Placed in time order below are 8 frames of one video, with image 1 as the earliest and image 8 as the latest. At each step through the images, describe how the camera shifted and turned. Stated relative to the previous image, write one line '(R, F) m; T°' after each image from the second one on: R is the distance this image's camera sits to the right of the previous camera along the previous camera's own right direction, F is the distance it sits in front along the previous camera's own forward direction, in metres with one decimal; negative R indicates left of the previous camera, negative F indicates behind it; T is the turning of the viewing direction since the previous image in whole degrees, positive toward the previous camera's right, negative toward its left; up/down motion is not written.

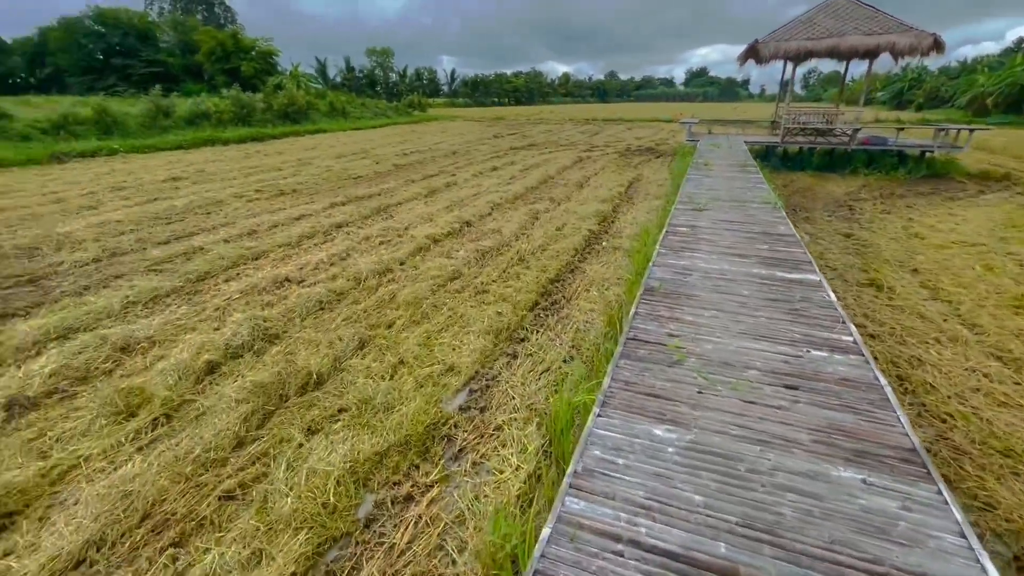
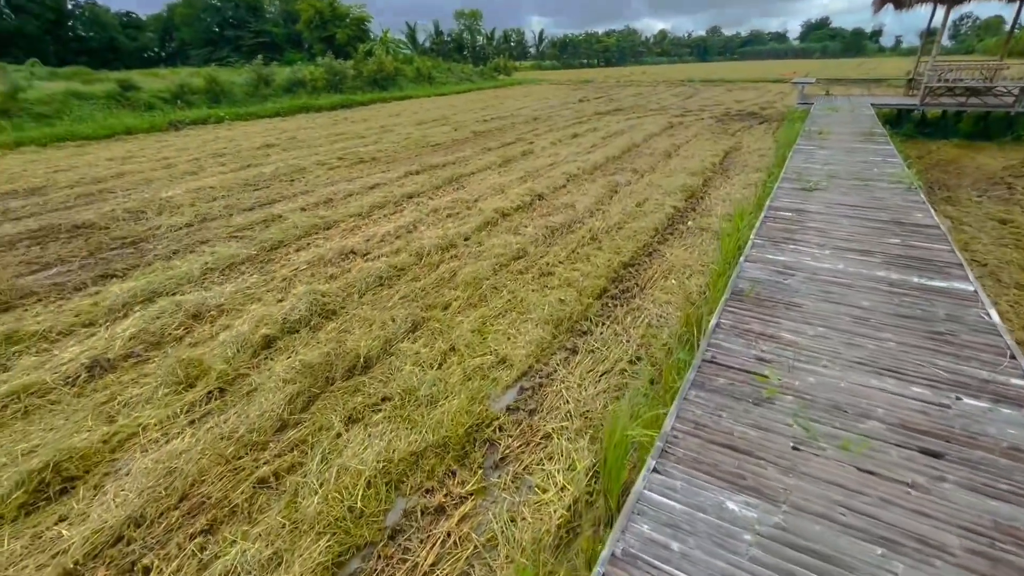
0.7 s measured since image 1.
(+0.1, +0.3) m; -9°
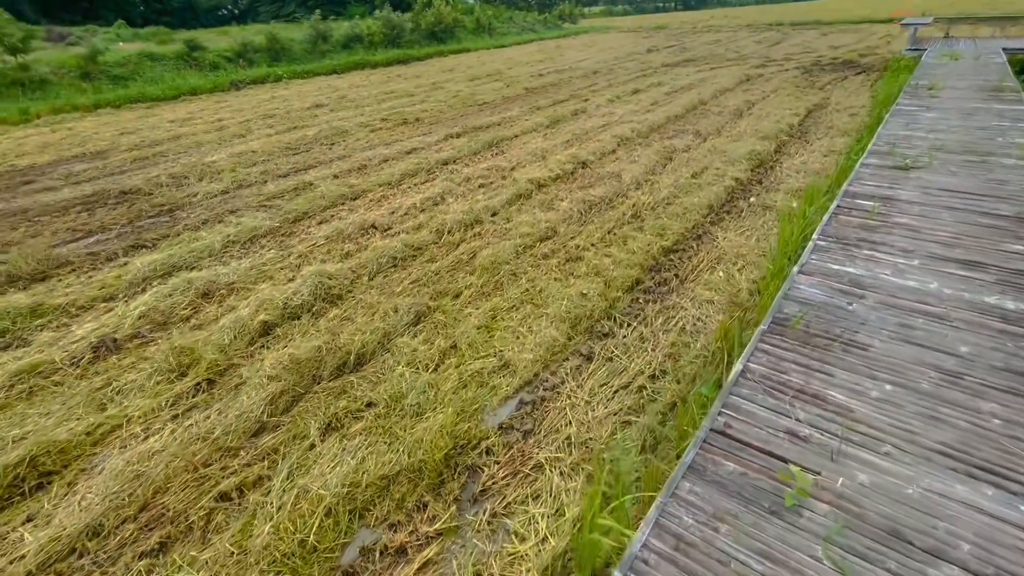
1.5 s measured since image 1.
(+0.3, +0.4) m; -7°
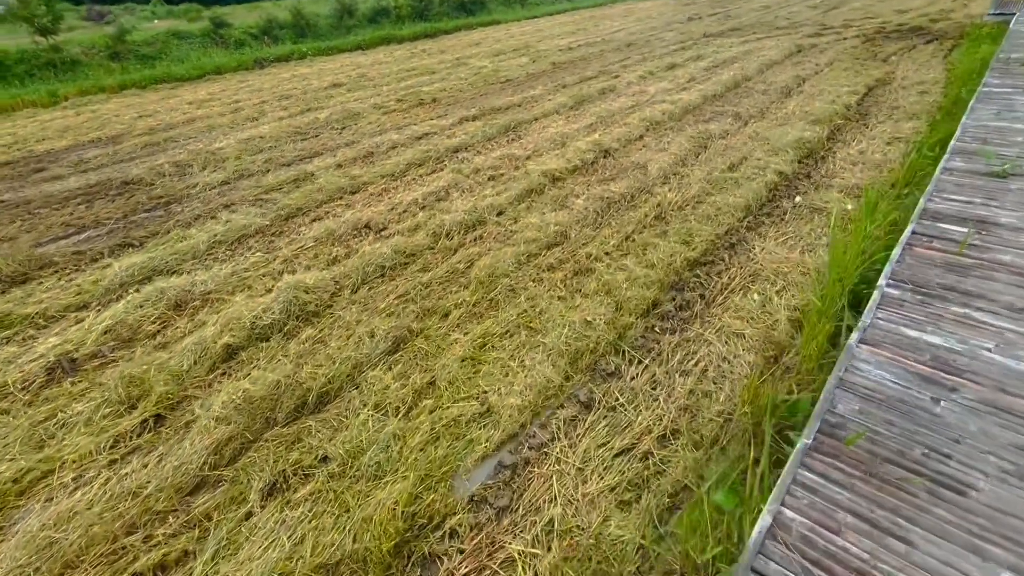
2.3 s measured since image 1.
(+0.2, +0.5) m; -4°
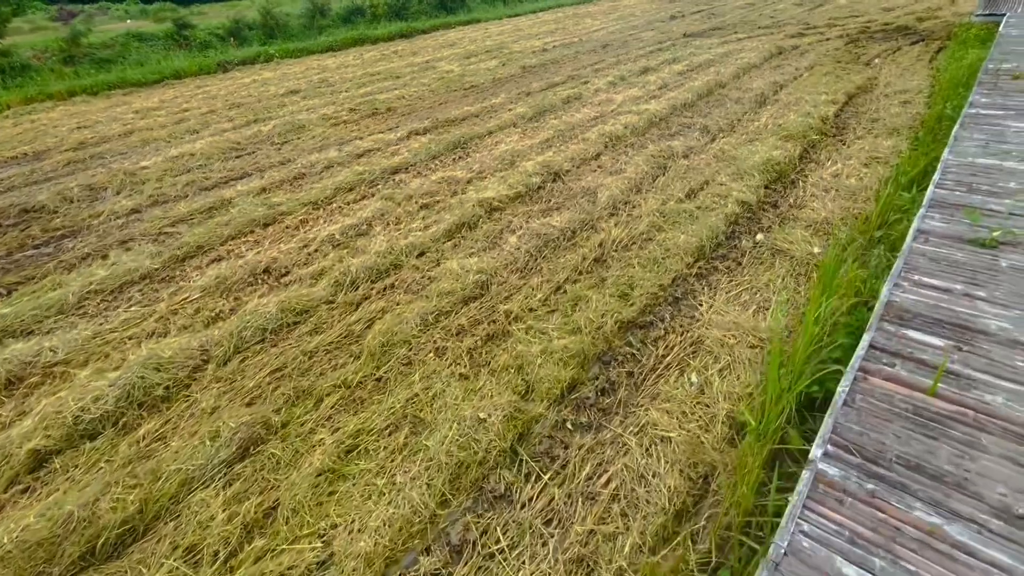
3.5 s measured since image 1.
(+0.6, +0.5) m; +1°
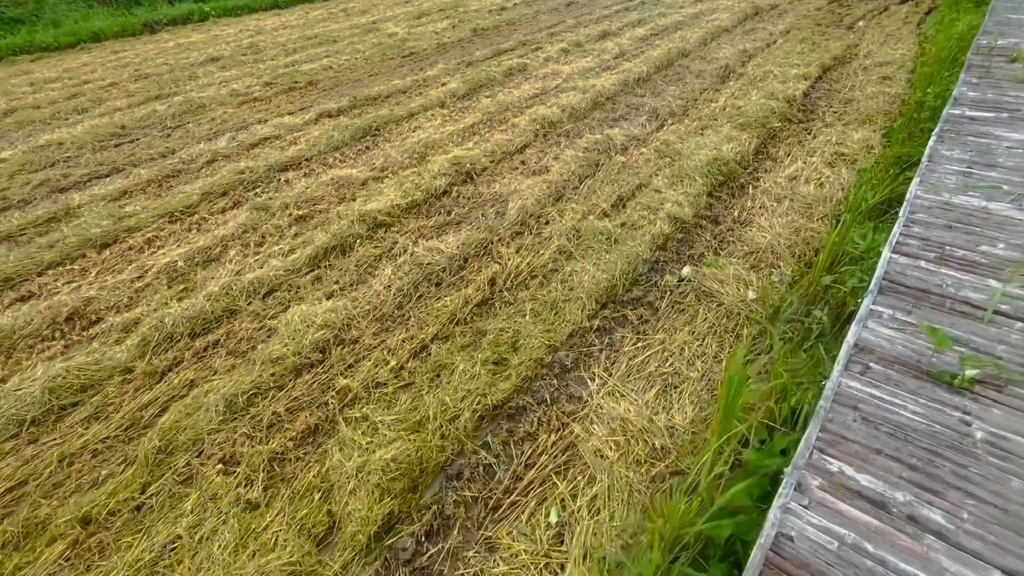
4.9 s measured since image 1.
(+0.7, +0.7) m; +1°
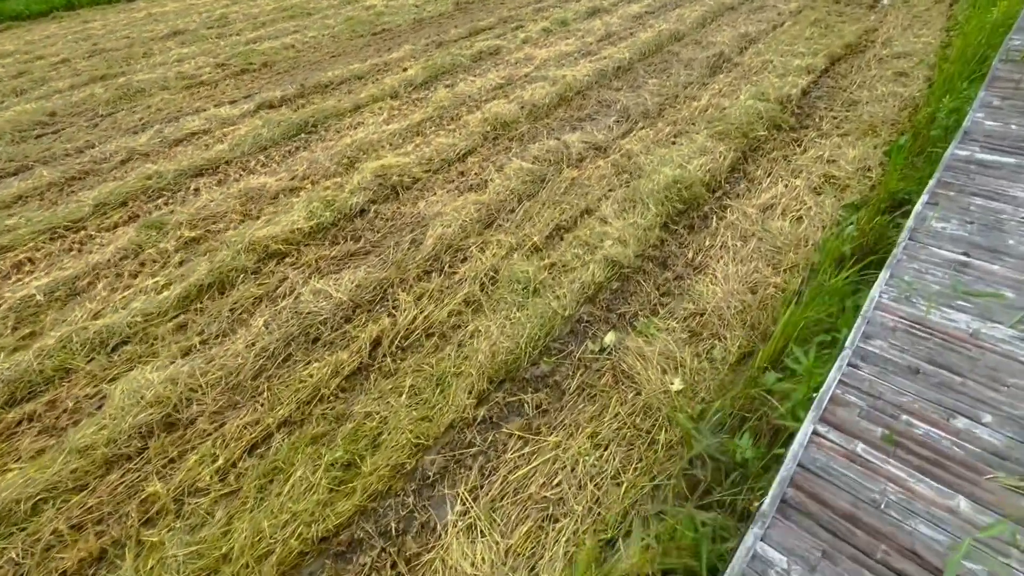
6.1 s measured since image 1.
(+0.6, +0.5) m; -2°
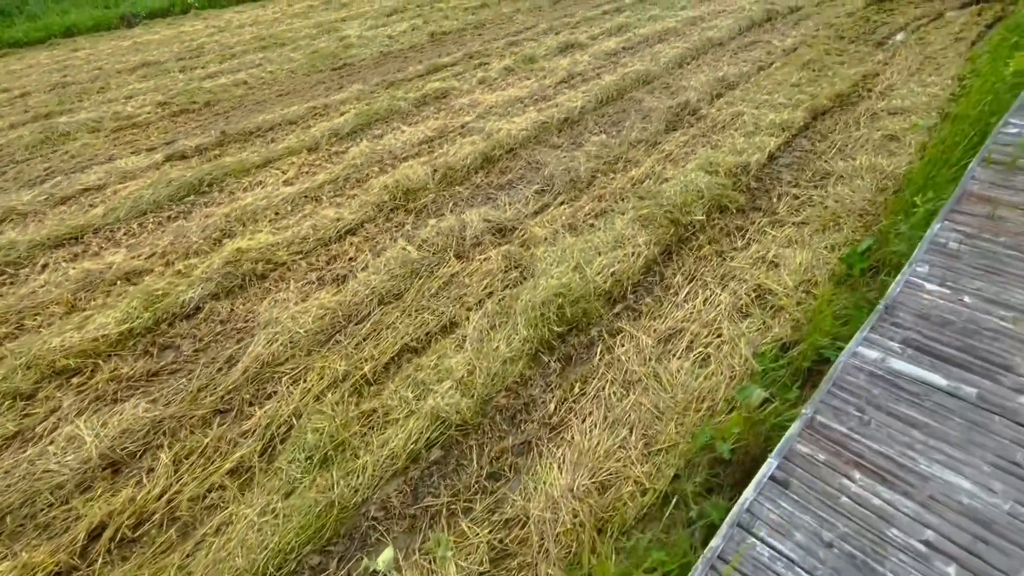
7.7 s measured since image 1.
(+1.0, +0.6) m; -3°
